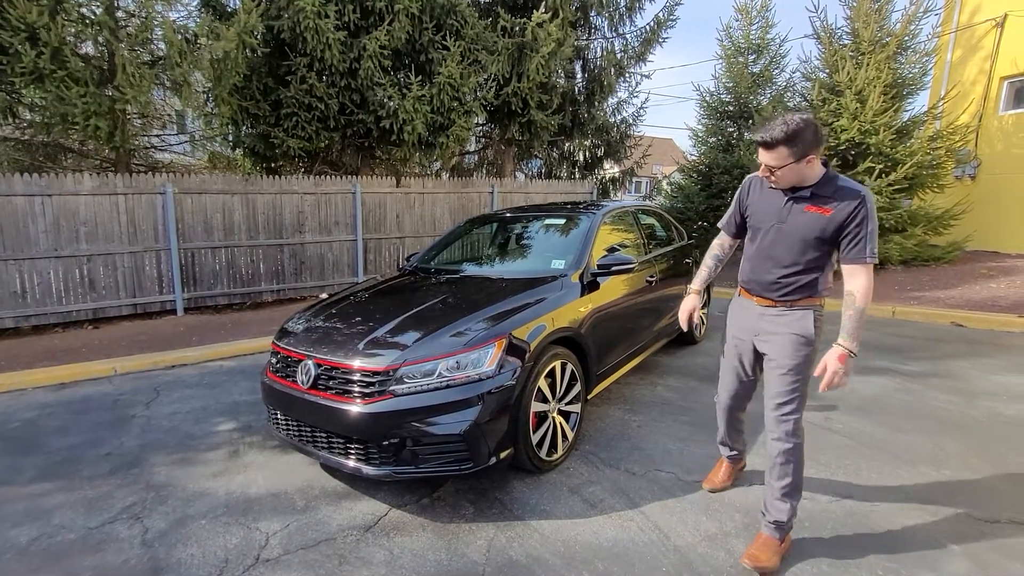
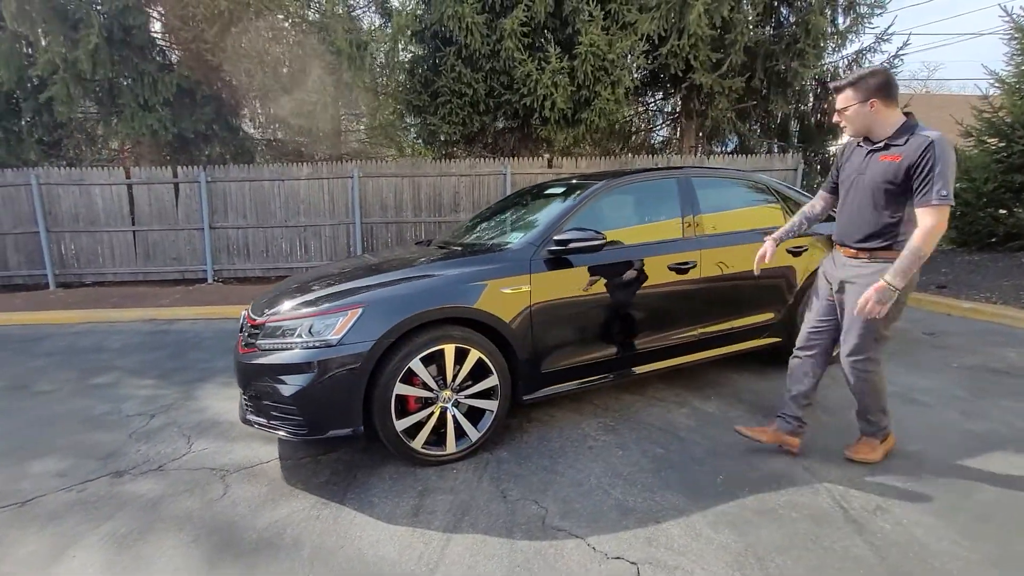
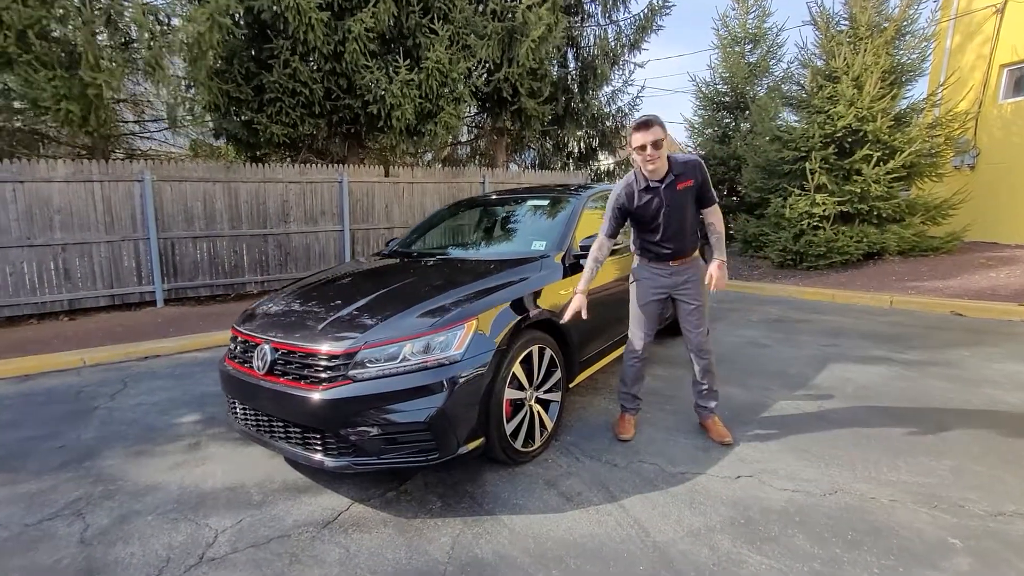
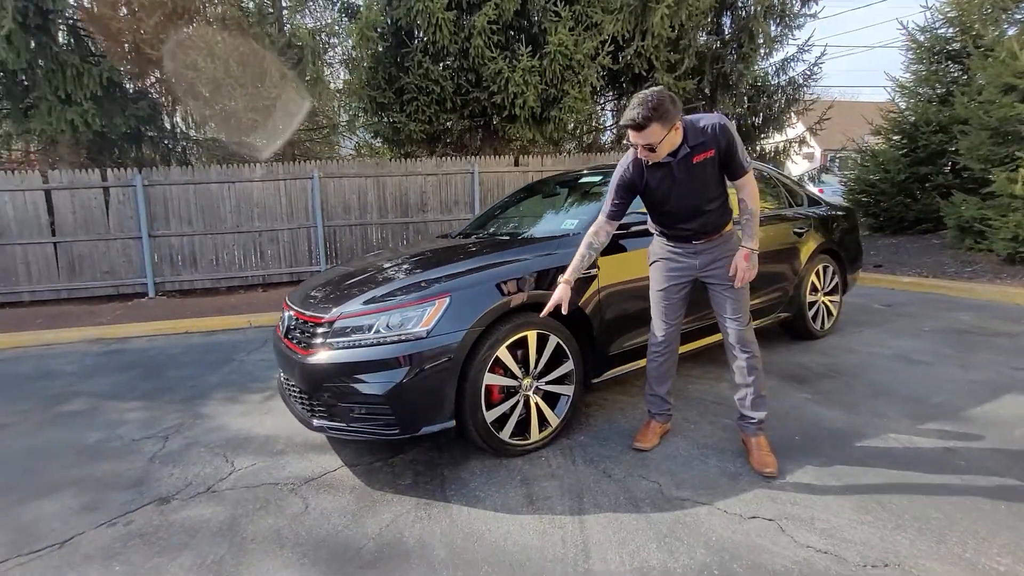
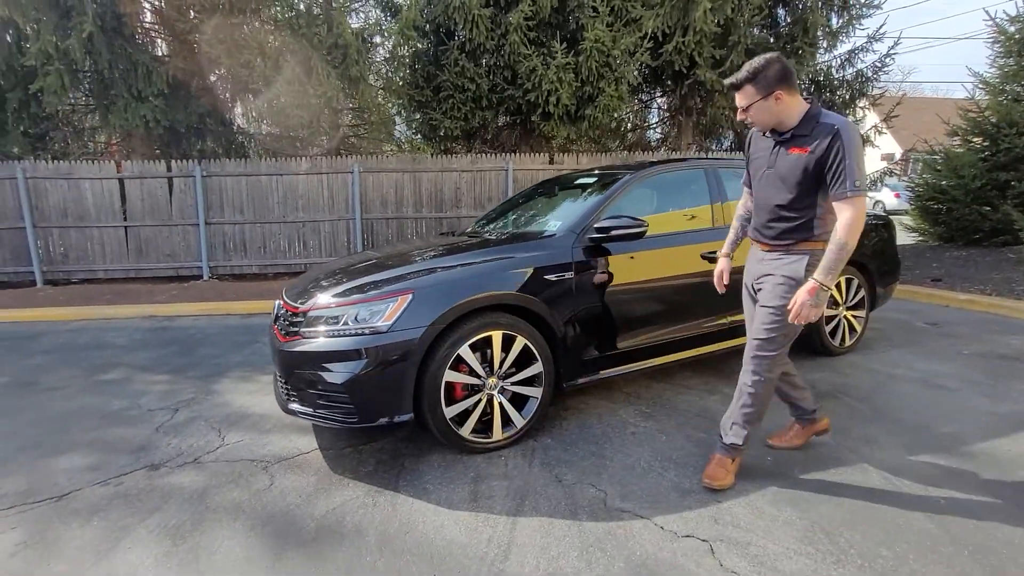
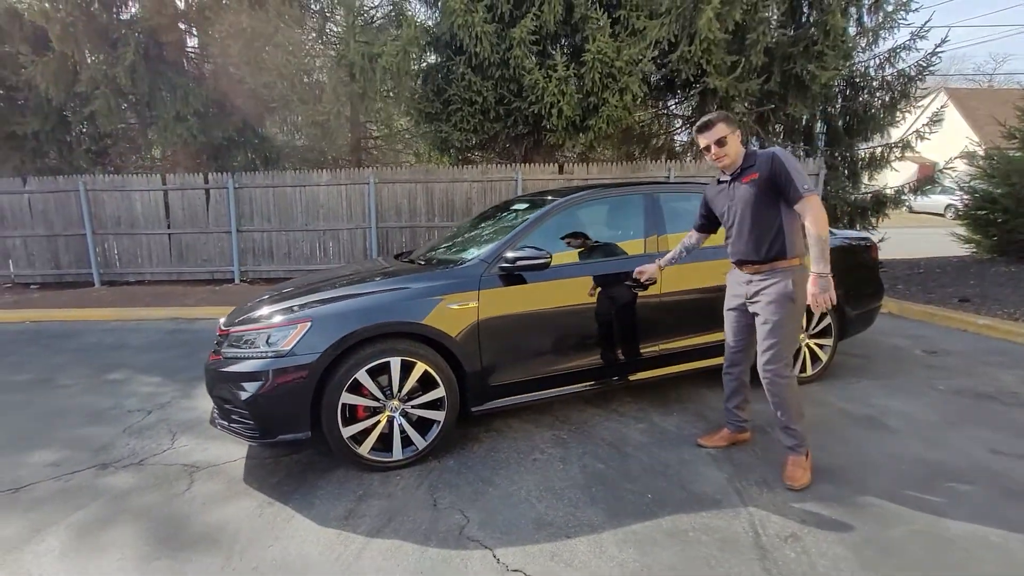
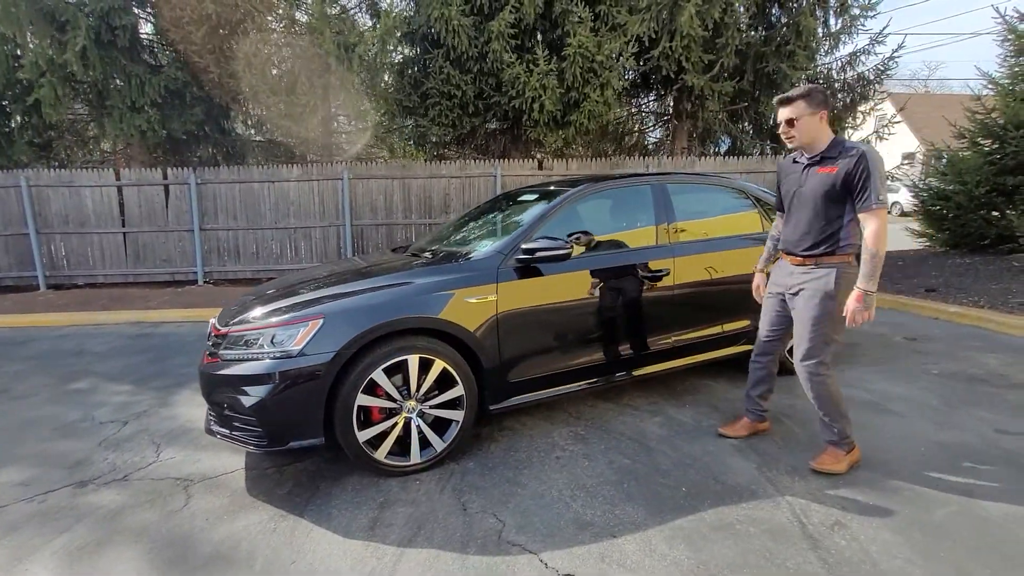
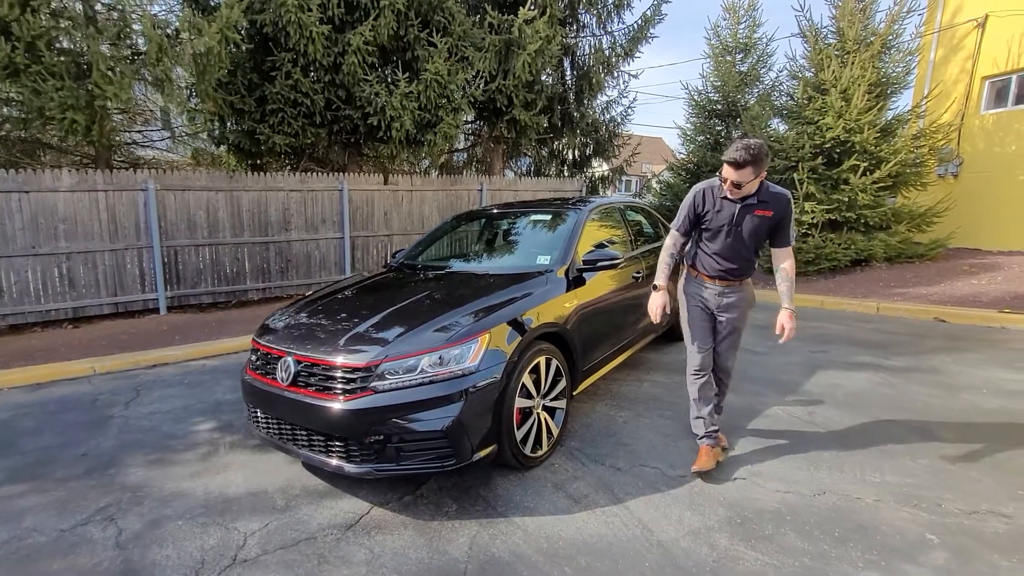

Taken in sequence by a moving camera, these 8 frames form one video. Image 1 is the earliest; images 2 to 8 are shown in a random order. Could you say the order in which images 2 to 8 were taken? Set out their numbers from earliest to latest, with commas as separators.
8, 3, 4, 5, 2, 7, 6
